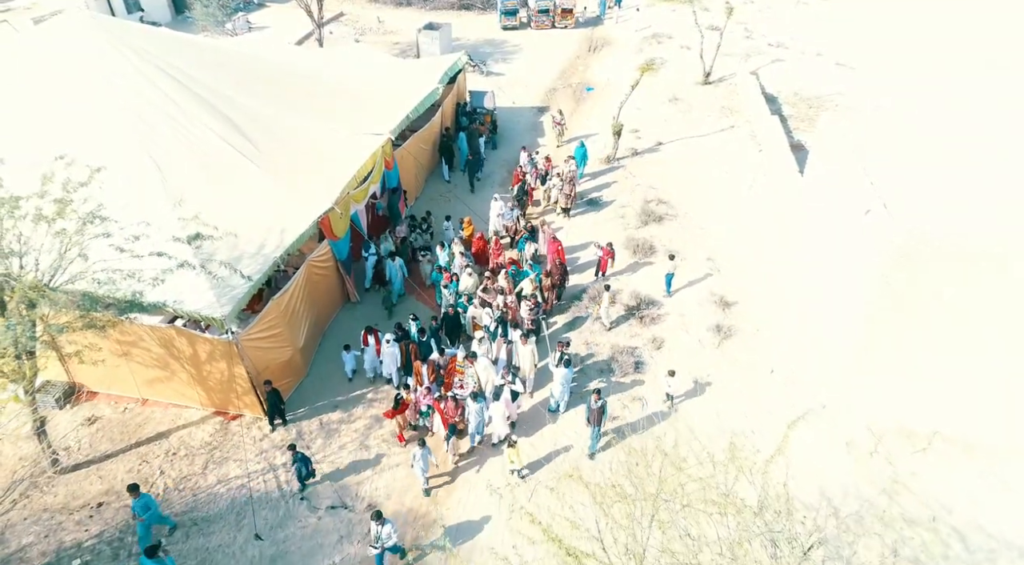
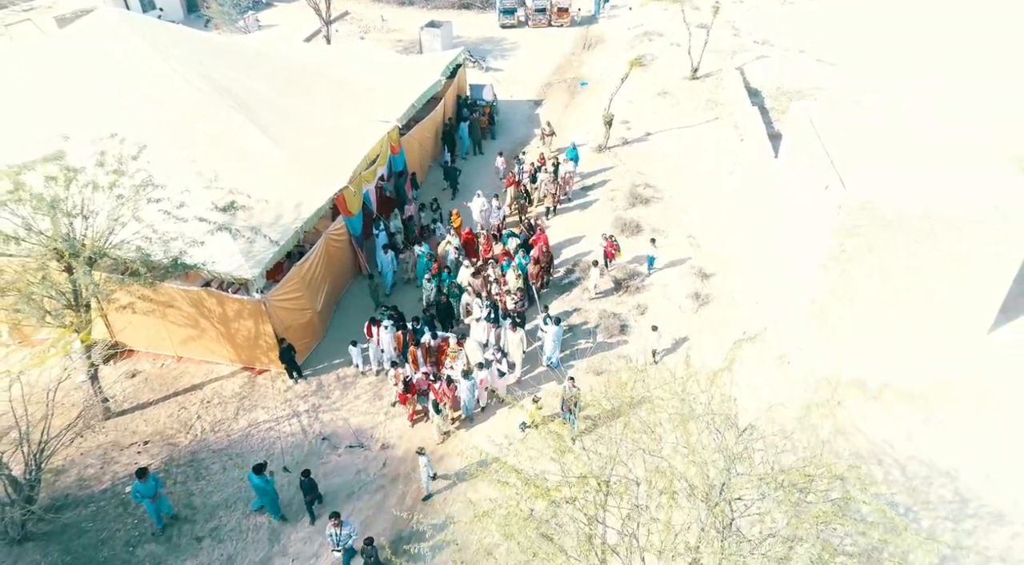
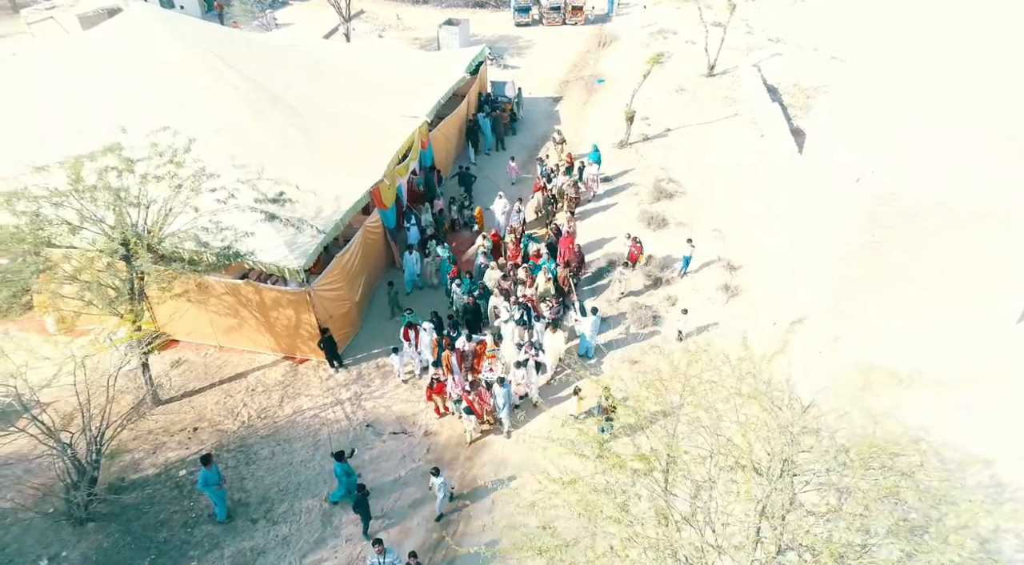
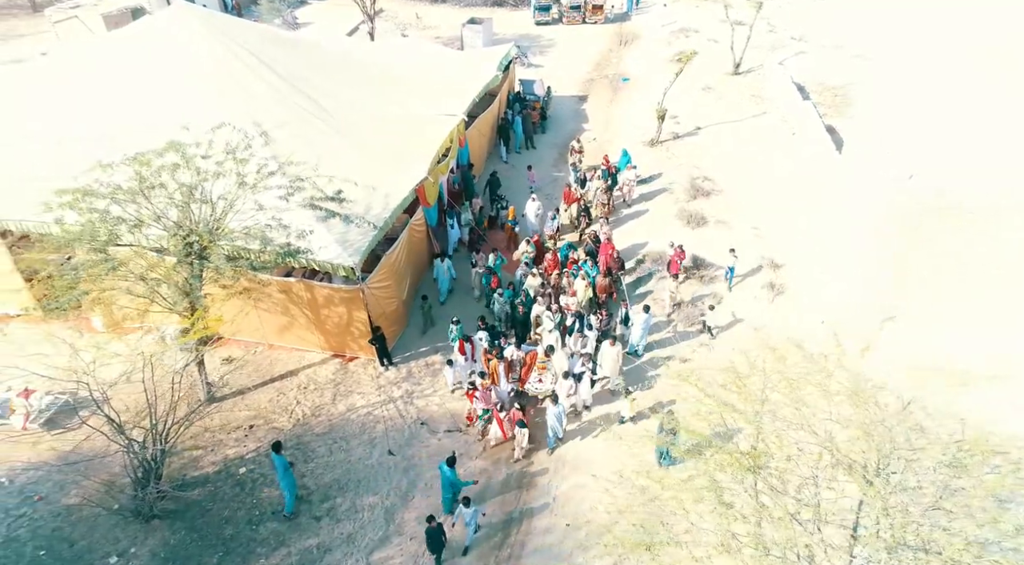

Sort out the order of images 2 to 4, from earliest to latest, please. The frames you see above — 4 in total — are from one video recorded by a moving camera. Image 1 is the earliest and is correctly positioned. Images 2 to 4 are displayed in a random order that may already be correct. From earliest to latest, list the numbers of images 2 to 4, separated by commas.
2, 3, 4
